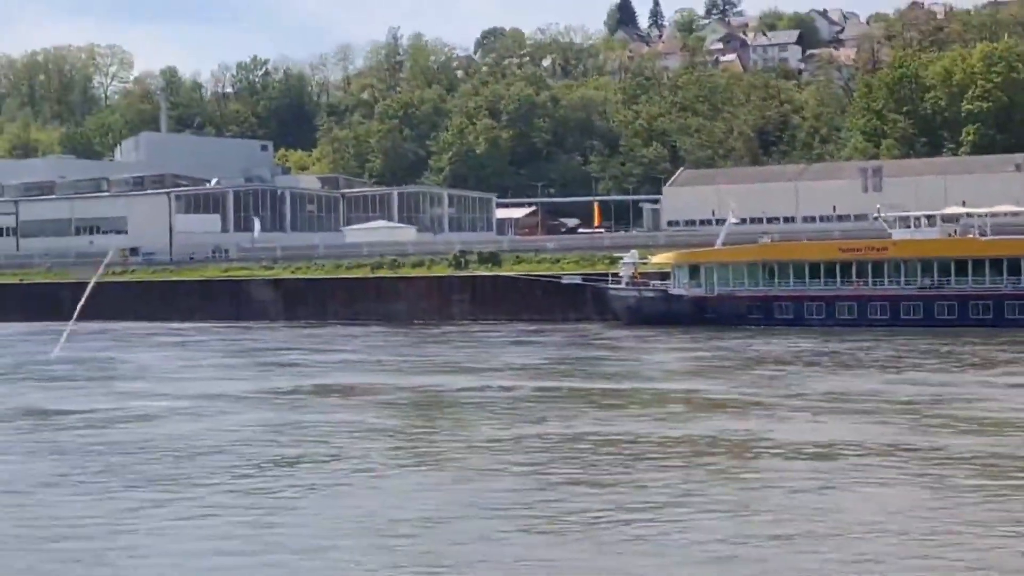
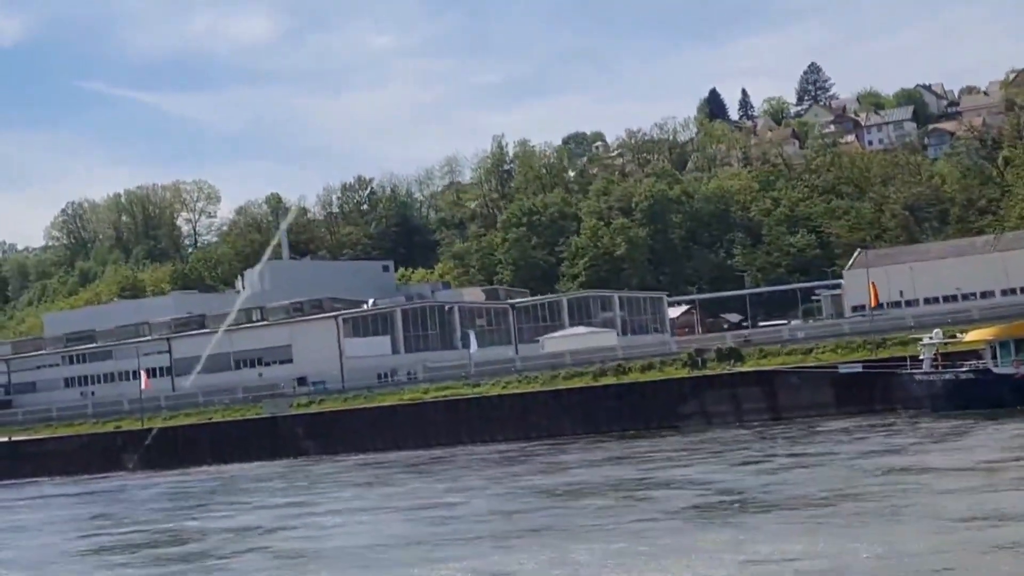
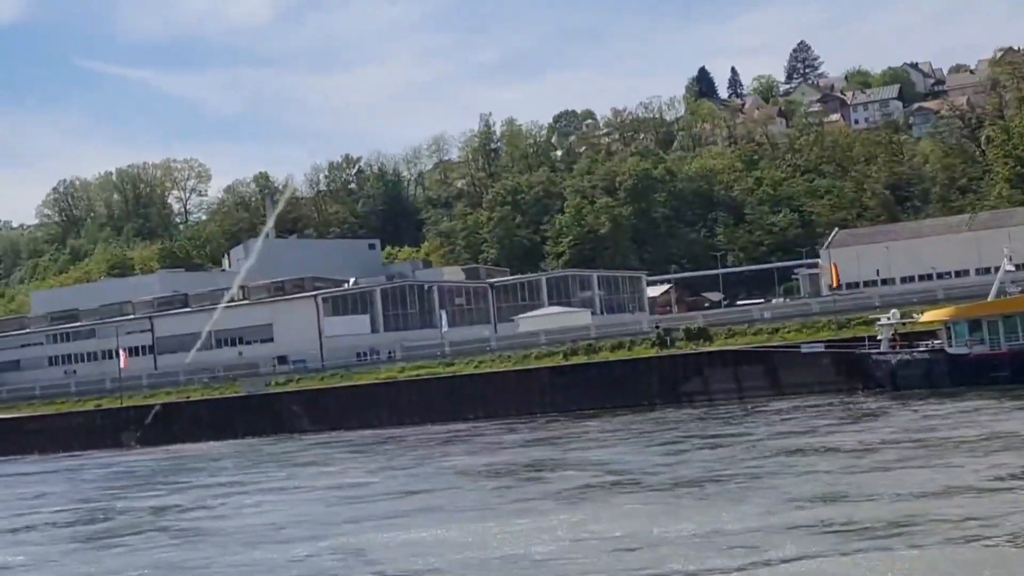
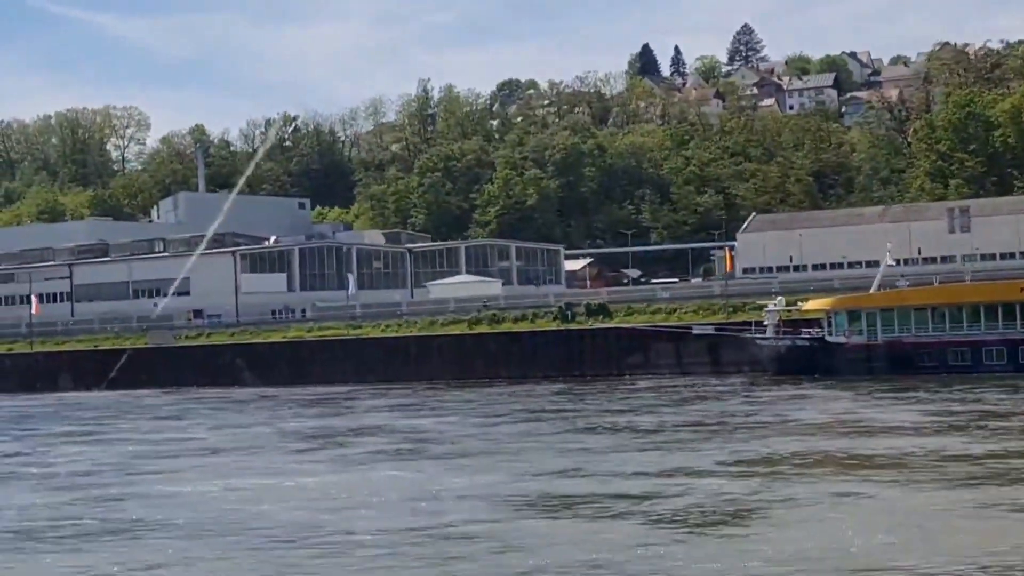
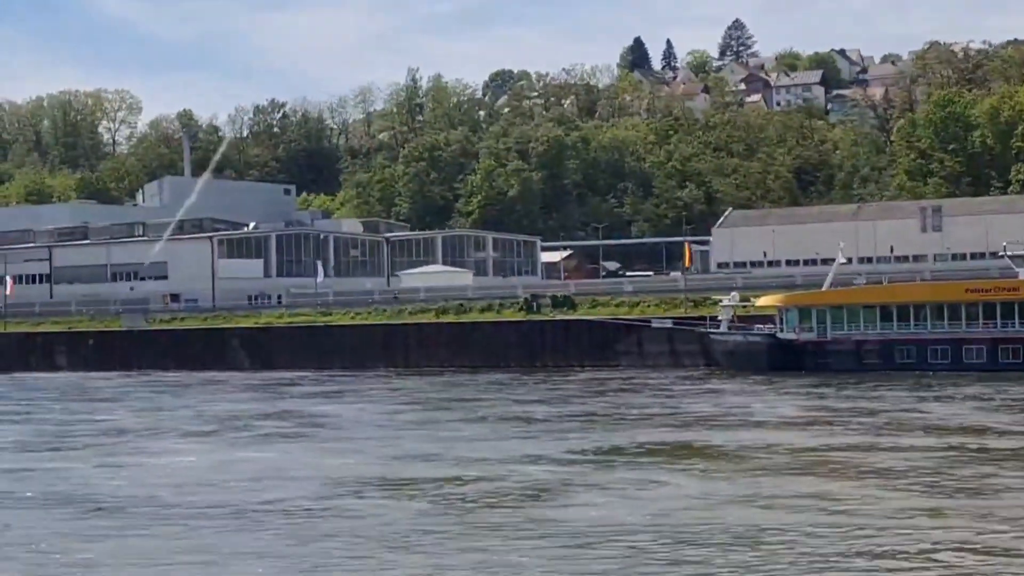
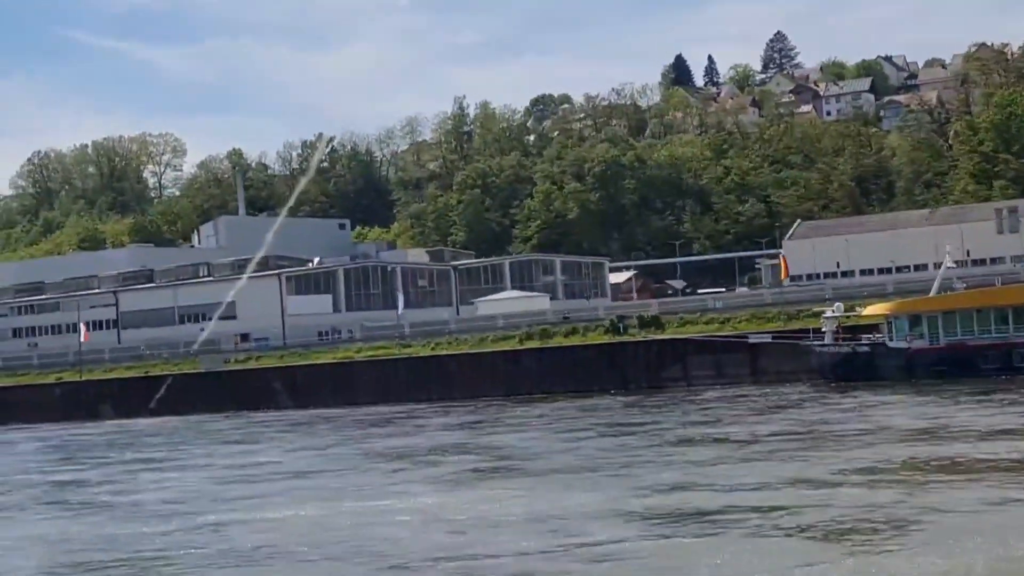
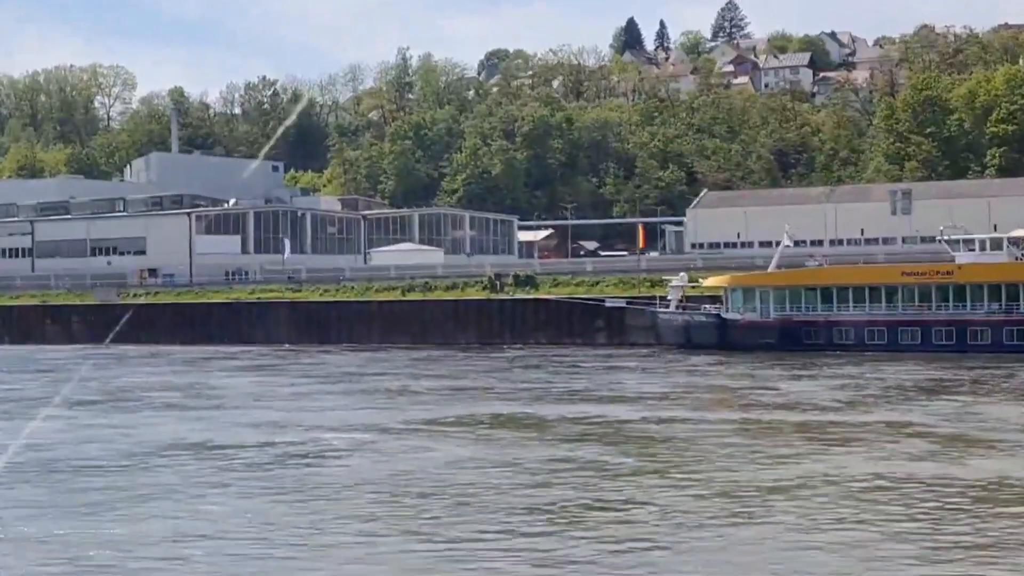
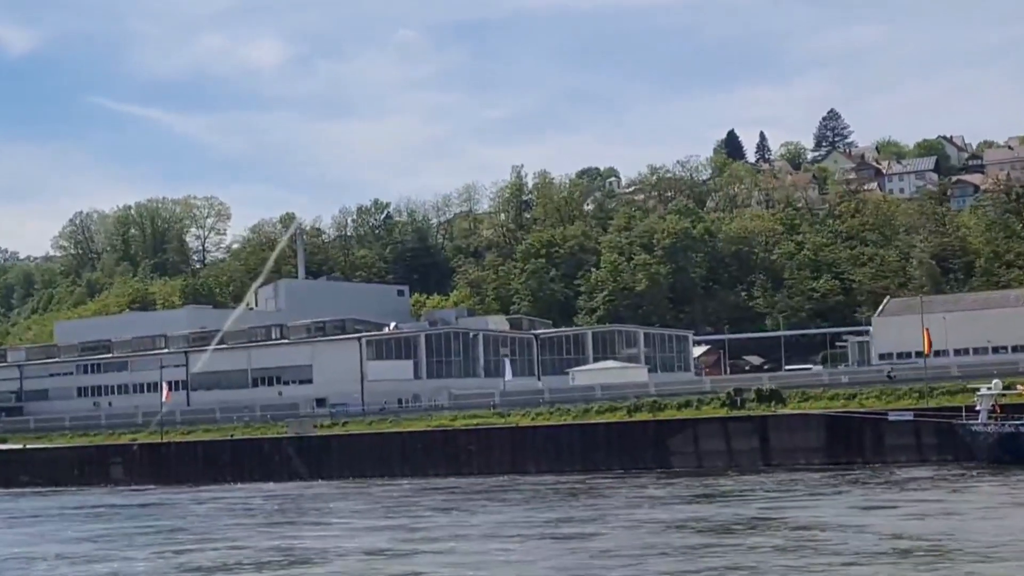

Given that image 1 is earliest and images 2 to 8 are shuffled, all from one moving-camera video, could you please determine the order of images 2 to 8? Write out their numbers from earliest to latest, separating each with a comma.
7, 5, 4, 6, 3, 2, 8
